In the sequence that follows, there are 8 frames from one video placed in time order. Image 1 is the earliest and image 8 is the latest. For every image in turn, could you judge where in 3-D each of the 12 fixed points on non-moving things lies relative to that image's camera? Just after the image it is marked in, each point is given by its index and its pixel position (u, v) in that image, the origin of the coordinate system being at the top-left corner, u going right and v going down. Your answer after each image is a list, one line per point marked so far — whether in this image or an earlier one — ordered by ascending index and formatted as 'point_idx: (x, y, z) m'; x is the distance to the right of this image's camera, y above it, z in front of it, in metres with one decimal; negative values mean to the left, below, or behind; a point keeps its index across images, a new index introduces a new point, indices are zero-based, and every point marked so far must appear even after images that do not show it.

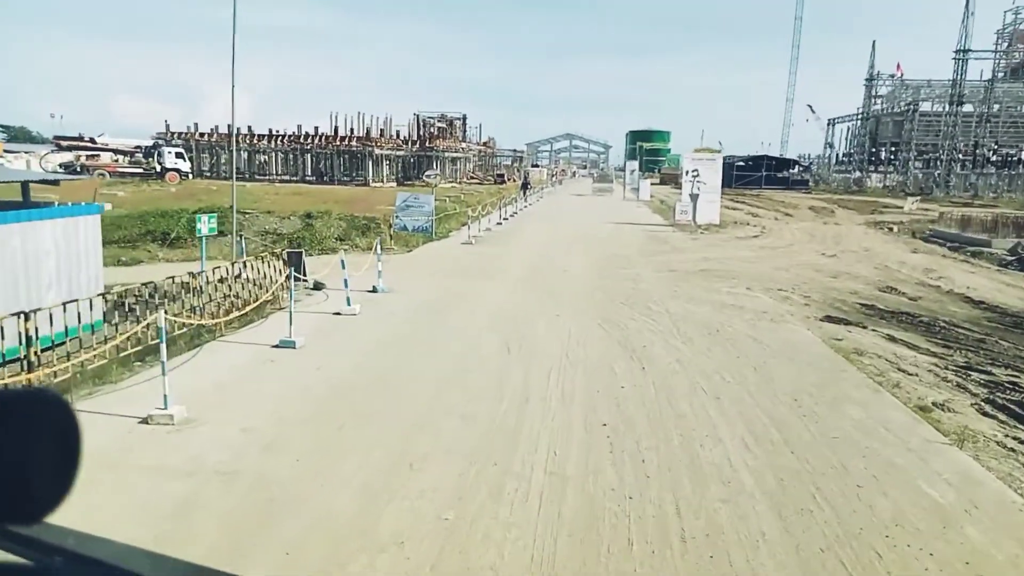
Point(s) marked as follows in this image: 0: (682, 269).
0: (+5.7, +0.6, +19.3) m
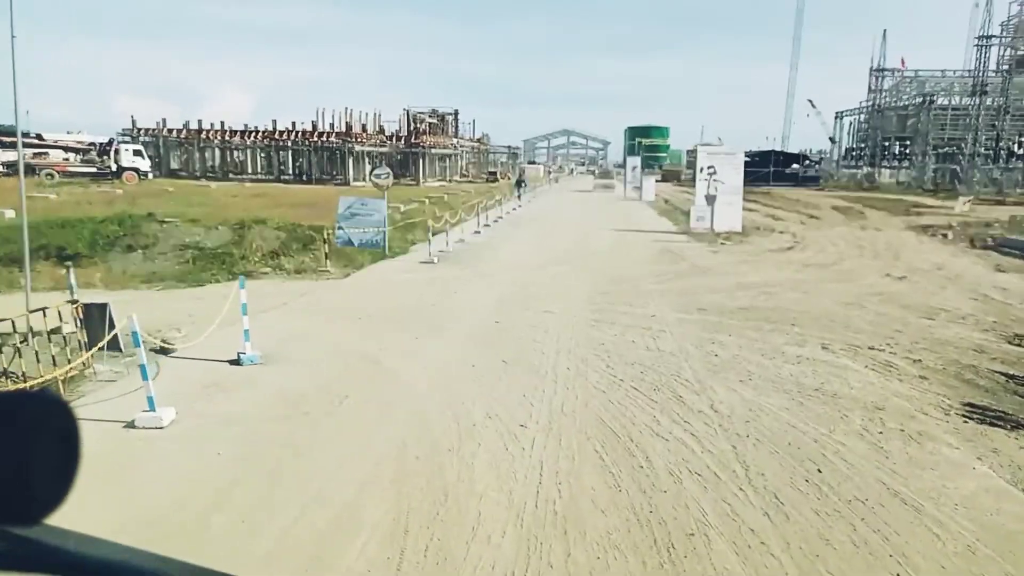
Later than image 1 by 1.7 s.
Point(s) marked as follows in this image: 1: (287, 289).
0: (+4.8, -0.5, +13.6) m
1: (-6.1, 0.0, +15.9) m
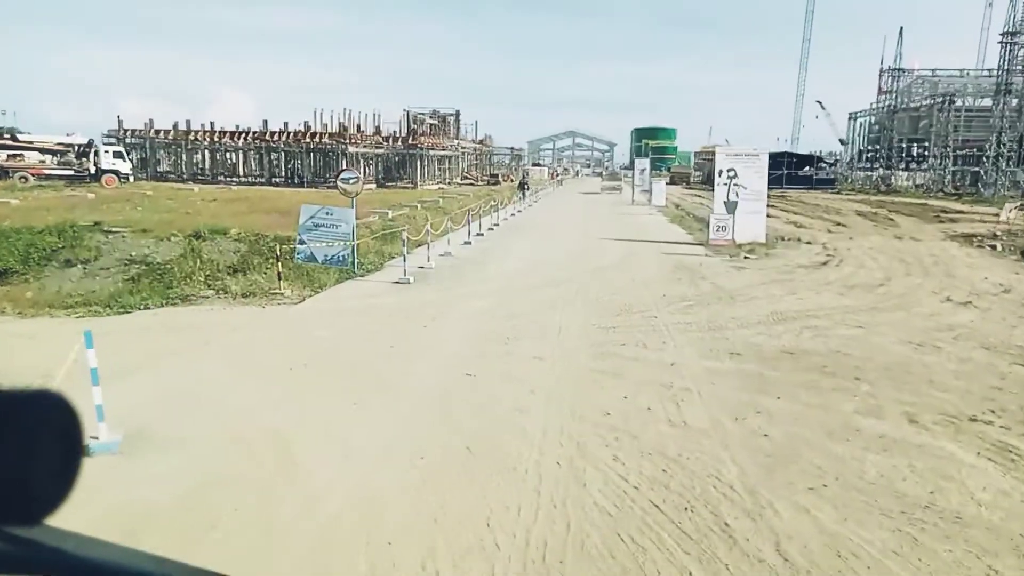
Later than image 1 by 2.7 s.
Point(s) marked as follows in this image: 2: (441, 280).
0: (+4.4, -1.2, +10.8) m
1: (-6.5, -0.7, +13.2) m
2: (-2.2, +0.2, +17.3) m
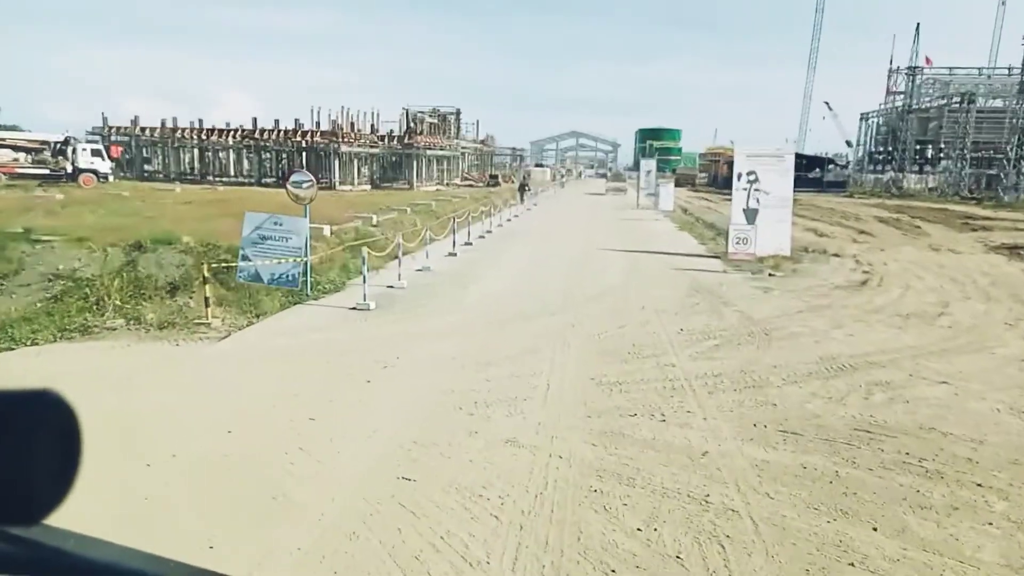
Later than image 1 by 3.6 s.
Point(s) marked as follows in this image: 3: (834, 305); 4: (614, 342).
0: (+4.0, -1.9, +7.7) m
1: (-6.9, -1.4, +10.2) m
2: (-2.6, -0.4, +14.3) m
3: (+8.4, -0.5, +14.9) m
4: (+2.0, -1.1, +11.3) m
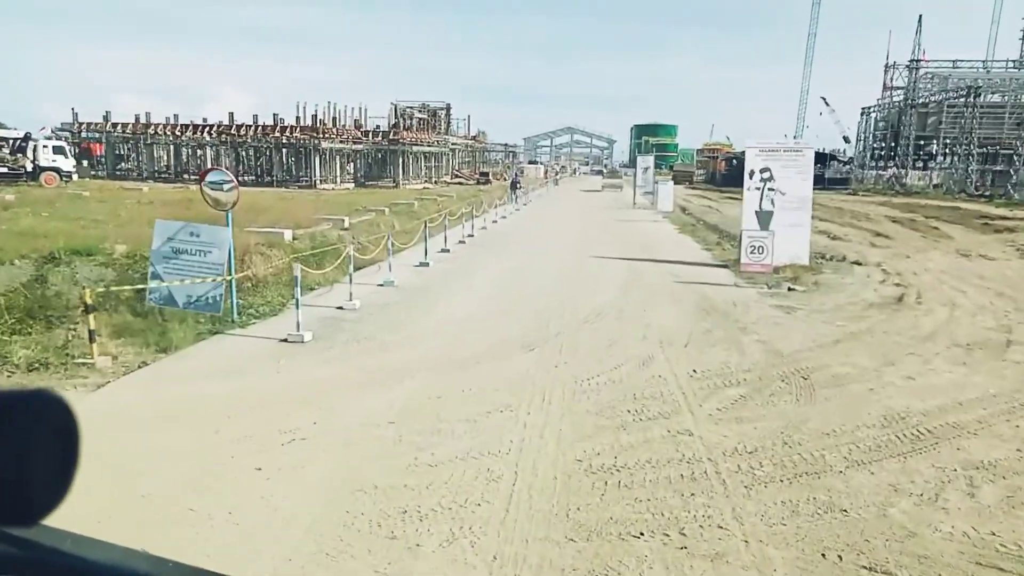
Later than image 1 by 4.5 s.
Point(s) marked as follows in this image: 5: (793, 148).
0: (+3.4, -2.4, +5.1) m
1: (-7.4, -1.9, +7.5) m
2: (-3.2, -1.0, +11.6) m
3: (+7.8, -0.9, +12.2) m
4: (+1.5, -1.6, +8.6) m
5: (+9.0, +4.5, +18.3) m
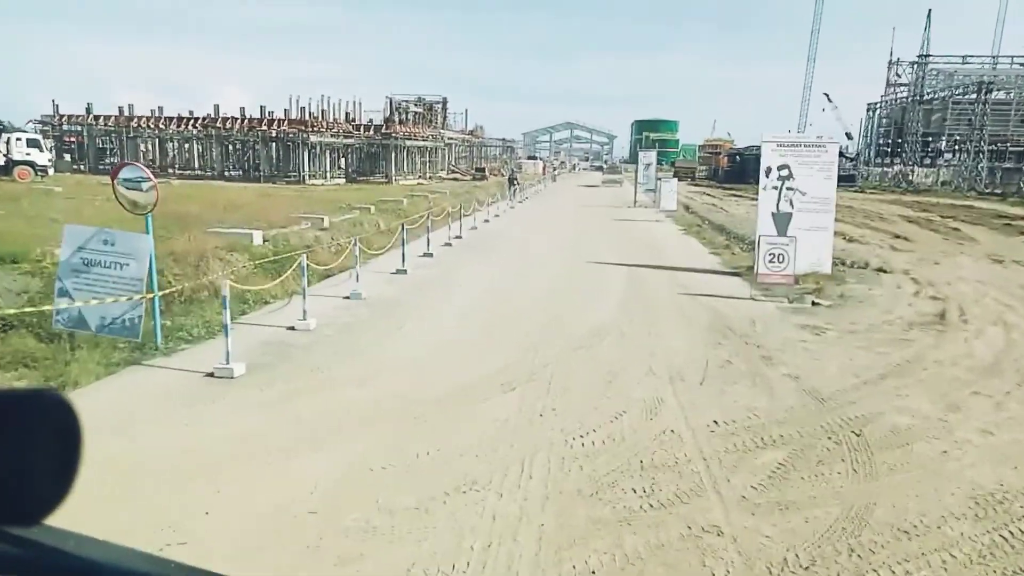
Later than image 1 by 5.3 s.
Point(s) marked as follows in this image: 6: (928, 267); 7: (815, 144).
0: (+3.1, -2.8, +3.1) m
1: (-7.8, -2.3, +5.4) m
2: (-3.5, -1.3, +9.6) m
3: (+7.5, -1.3, +10.2) m
4: (+1.1, -2.0, +6.6) m
5: (+8.6, +4.1, +16.2) m
6: (+14.5, +0.8, +19.9) m
7: (+8.6, +4.1, +16.2) m
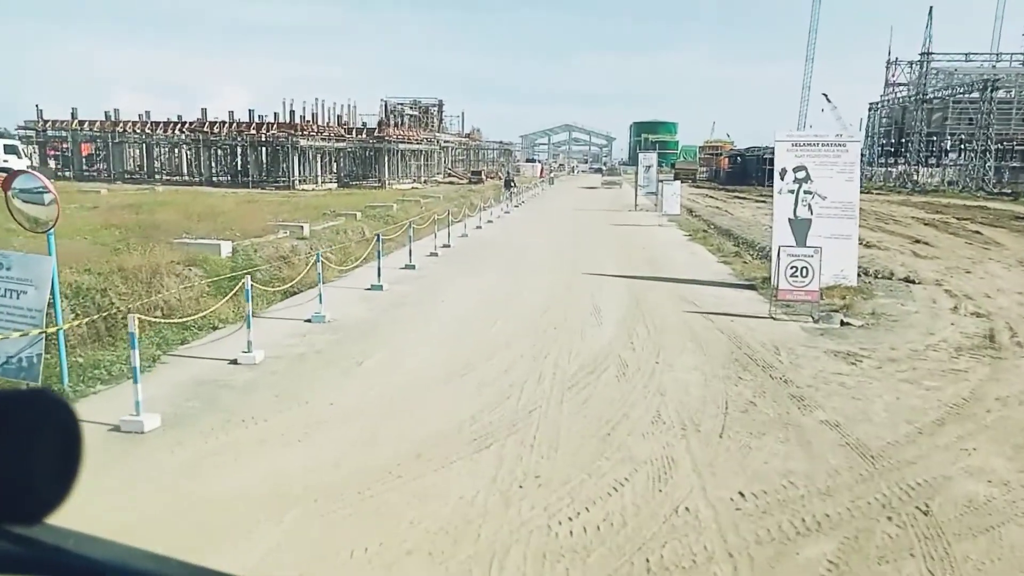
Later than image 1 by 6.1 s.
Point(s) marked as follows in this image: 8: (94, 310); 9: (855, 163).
0: (+2.8, -3.2, +1.4) m
1: (-8.1, -2.7, +3.8) m
2: (-3.8, -1.8, +7.9) m
3: (+7.1, -1.7, +8.6) m
4: (+0.8, -2.4, +4.9) m
5: (+8.3, +3.7, +14.6) m
6: (+14.1, +0.4, +18.3) m
7: (+8.3, +3.7, +14.6) m
8: (-9.4, -0.5, +12.9) m
9: (+8.8, +3.2, +14.6) m
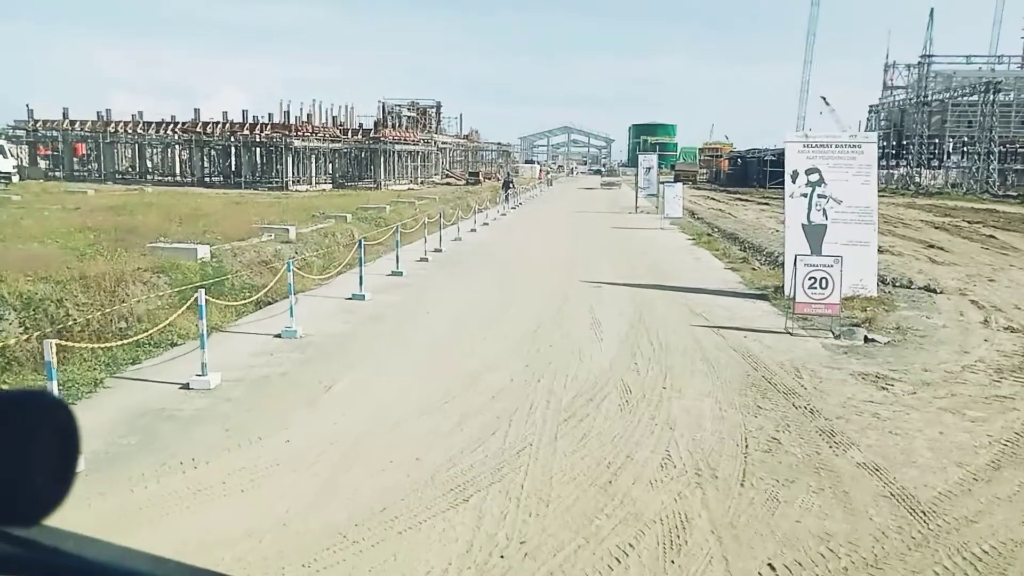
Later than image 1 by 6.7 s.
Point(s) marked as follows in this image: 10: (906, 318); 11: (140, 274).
0: (+2.6, -3.4, +0.3) m
1: (-8.3, -3.0, +2.6) m
2: (-4.0, -2.0, +6.8) m
3: (+7.0, -1.9, +7.5) m
4: (+0.6, -2.6, +3.8) m
5: (+8.1, +3.5, +13.5) m
6: (+13.9, +0.2, +17.2) m
7: (+8.1, +3.5, +13.5) m
8: (-9.6, -0.7, +11.7) m
9: (+8.6, +2.9, +13.5) m
10: (+9.2, -0.6, +13.4) m
11: (-9.7, +0.4, +14.9) m
